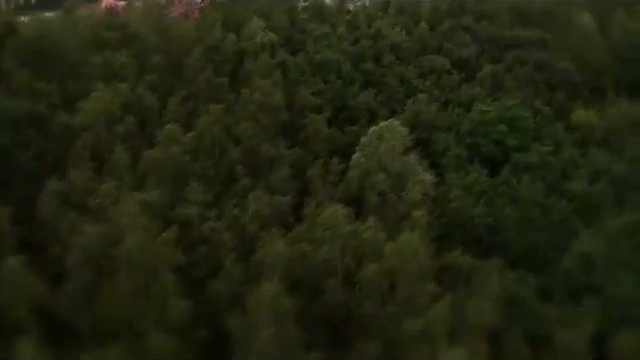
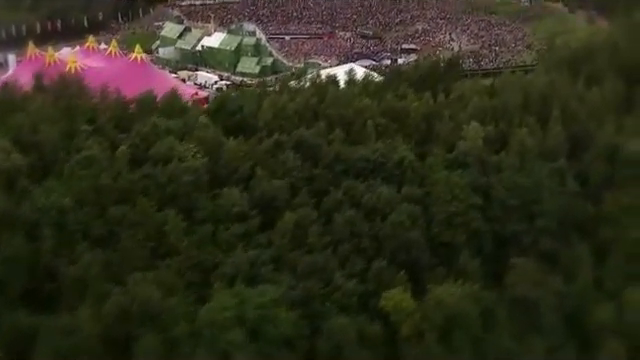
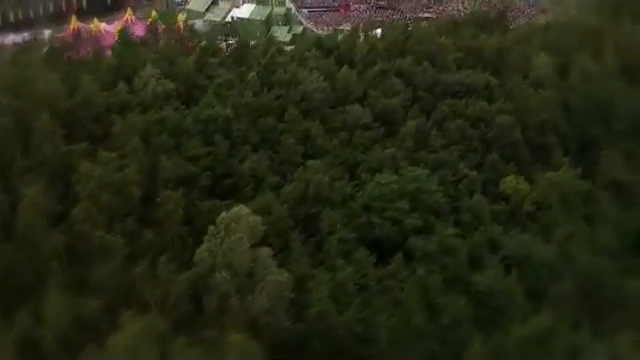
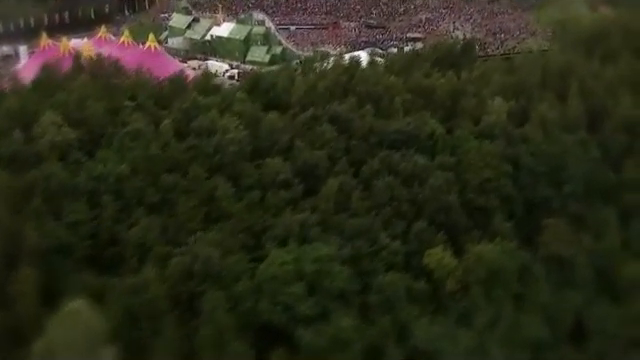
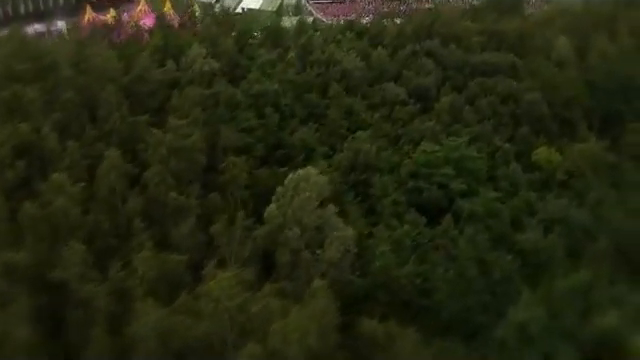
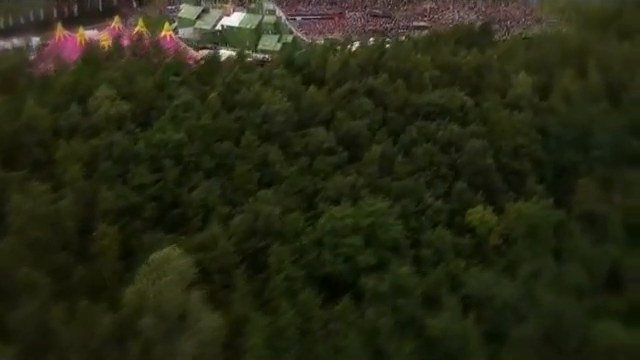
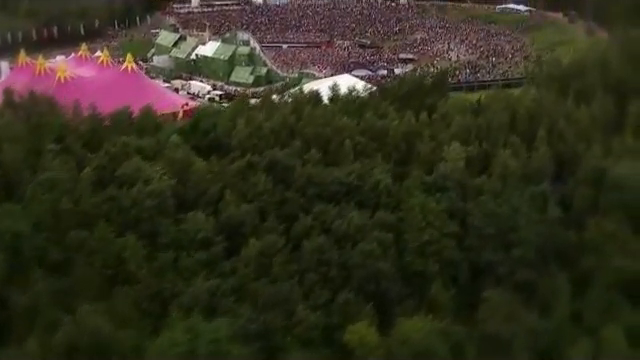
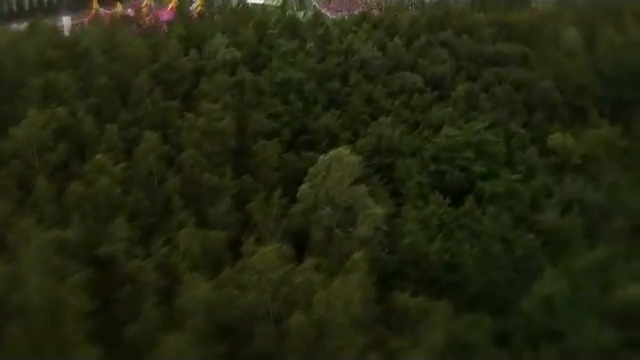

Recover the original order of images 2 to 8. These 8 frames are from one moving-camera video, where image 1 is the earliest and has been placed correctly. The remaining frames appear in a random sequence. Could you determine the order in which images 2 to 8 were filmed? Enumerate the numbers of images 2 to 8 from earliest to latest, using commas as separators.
8, 5, 3, 6, 4, 2, 7
